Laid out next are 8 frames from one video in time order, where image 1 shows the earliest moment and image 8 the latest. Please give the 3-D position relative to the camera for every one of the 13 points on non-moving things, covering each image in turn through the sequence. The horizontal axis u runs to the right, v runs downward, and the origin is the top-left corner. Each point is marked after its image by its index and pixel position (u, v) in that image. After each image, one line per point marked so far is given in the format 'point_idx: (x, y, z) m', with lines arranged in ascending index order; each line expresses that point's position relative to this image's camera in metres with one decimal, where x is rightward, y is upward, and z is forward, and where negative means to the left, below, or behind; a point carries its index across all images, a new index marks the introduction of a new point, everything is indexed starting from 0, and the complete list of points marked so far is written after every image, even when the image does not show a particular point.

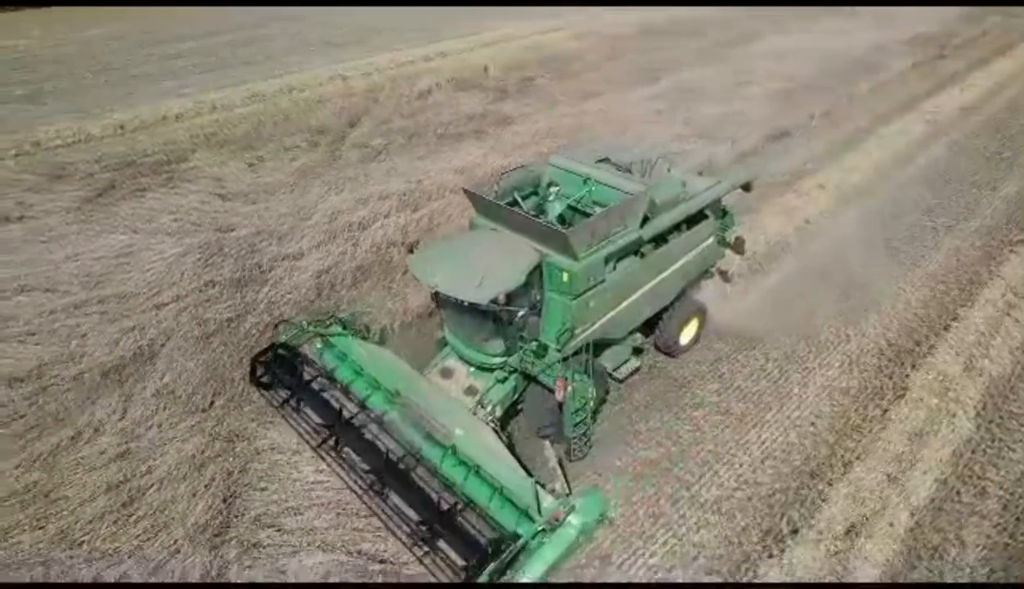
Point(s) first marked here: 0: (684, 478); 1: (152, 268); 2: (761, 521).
0: (+1.9, -2.0, +7.6) m
1: (-5.7, +0.4, +11.0) m
2: (+2.5, -2.3, +7.0) m
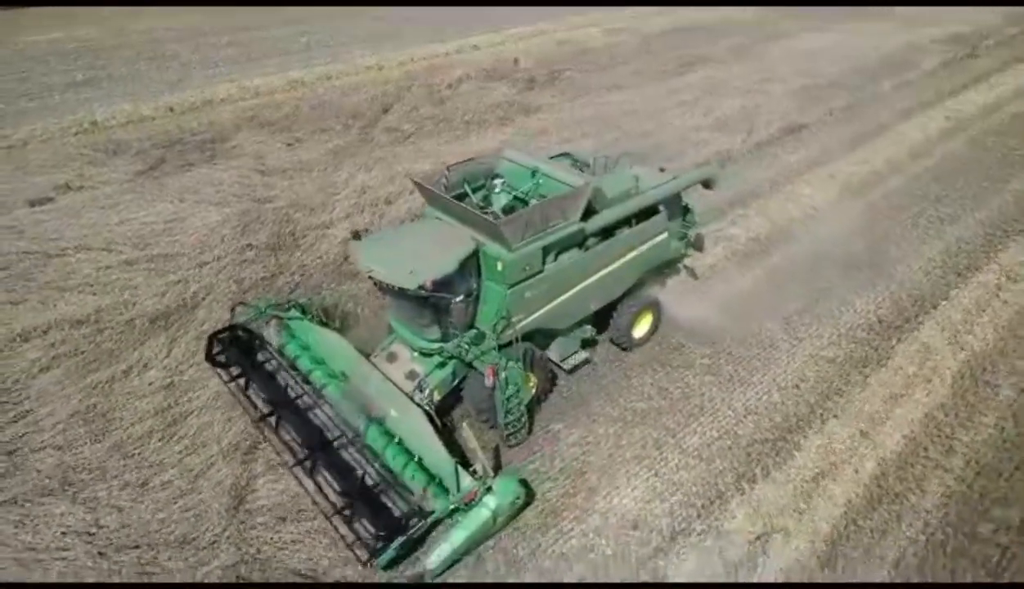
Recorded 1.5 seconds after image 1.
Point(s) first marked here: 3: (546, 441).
0: (+1.9, -1.6, +8.3) m
1: (-5.4, +1.1, +12.0) m
2: (+2.5, -1.9, +7.7) m
3: (+0.4, -1.6, +8.0) m
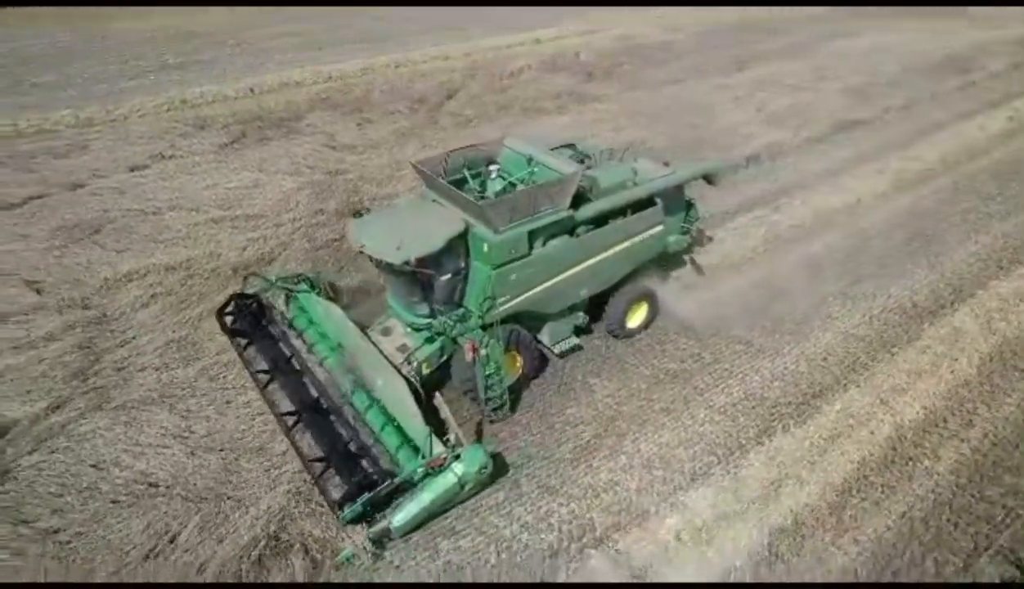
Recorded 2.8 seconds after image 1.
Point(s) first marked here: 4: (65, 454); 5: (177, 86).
0: (+2.4, -1.2, +8.9) m
1: (-4.5, +1.8, +13.1) m
2: (+2.9, -1.5, +8.3) m
3: (+0.9, -1.2, +8.8) m
4: (-4.7, -1.7, +7.3) m
5: (-9.3, +5.8, +19.5) m
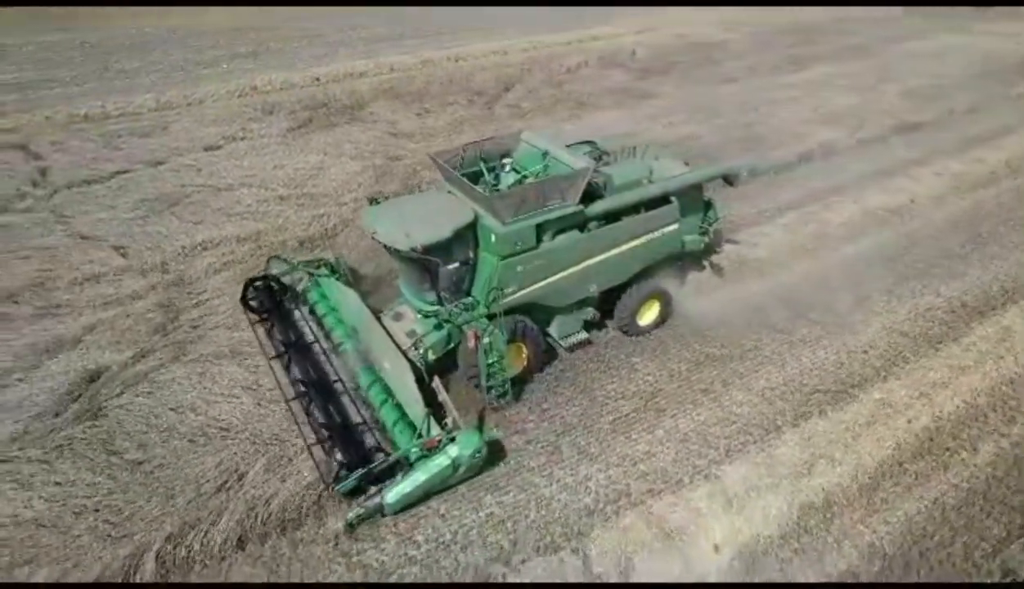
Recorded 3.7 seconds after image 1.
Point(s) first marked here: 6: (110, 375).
0: (+3.0, -1.0, +9.2) m
1: (-3.5, +2.3, +13.8) m
2: (+3.5, -1.4, +8.5) m
3: (+1.5, -0.9, +9.1) m
4: (-4.2, -1.2, +8.1) m
5: (-7.7, +6.4, +20.5) m
6: (-4.8, -1.0, +8.4) m
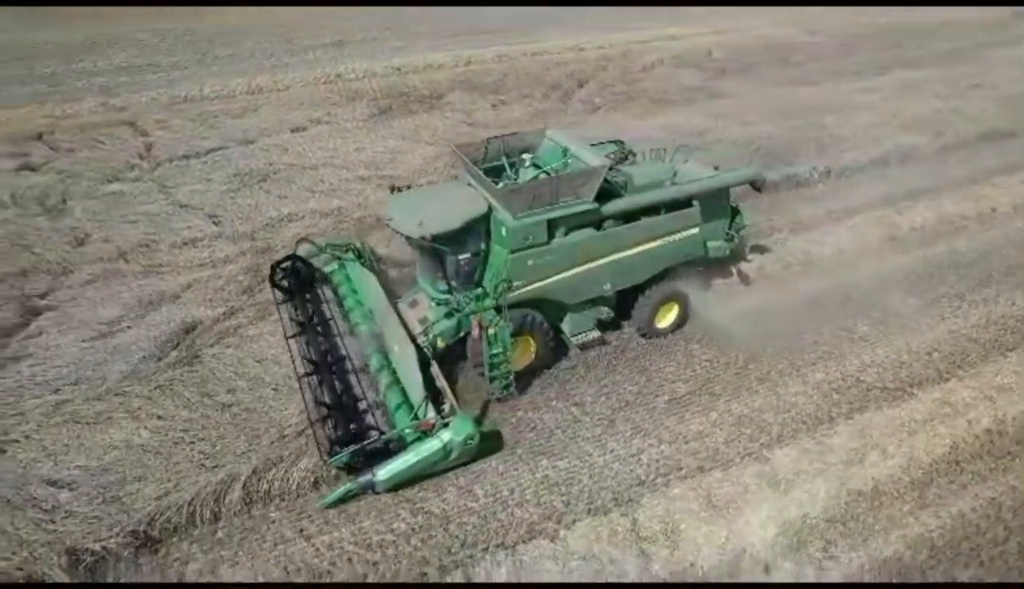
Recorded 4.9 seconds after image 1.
0: (+3.8, -0.9, +9.3) m
1: (-2.1, +2.7, +14.5) m
2: (+4.2, -1.3, +8.6) m
3: (+2.3, -0.8, +9.4) m
4: (-3.5, -0.7, +8.8) m
5: (-5.4, +7.1, +21.4) m
6: (-4.0, -0.4, +9.1) m
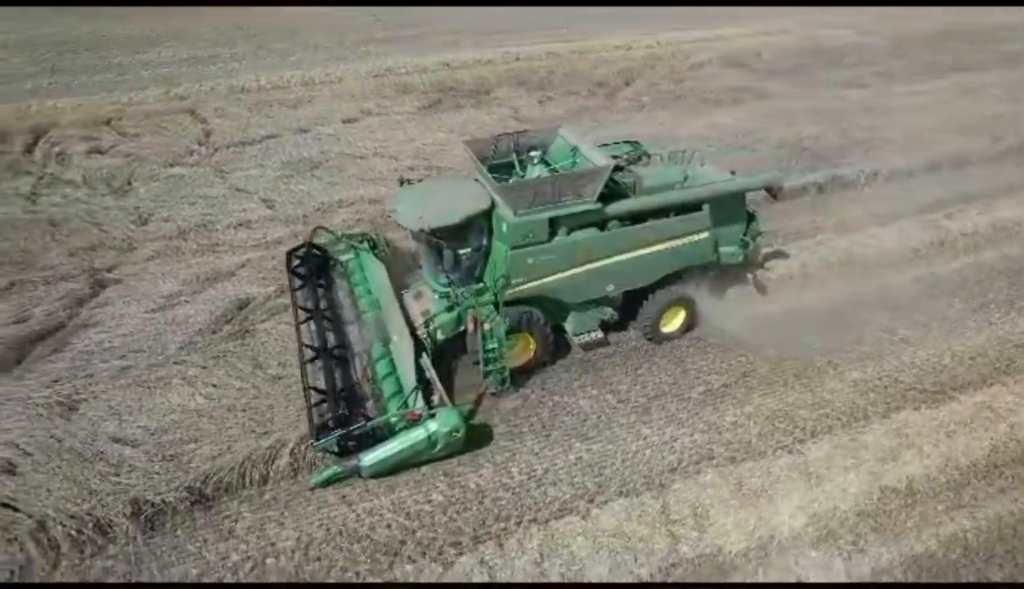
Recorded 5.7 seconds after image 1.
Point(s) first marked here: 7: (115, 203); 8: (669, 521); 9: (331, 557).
0: (+4.3, -0.9, +9.3) m
1: (-1.1, +2.9, +14.8) m
2: (+4.6, -1.3, +8.6) m
3: (+2.8, -0.7, +9.5) m
4: (-3.0, -0.4, +9.2) m
5: (-3.9, +7.4, +21.9) m
6: (-3.5, -0.1, +9.6) m
7: (-7.0, +1.6, +12.4) m
8: (+1.6, -2.2, +6.9) m
9: (-1.7, -2.4, +6.5) m
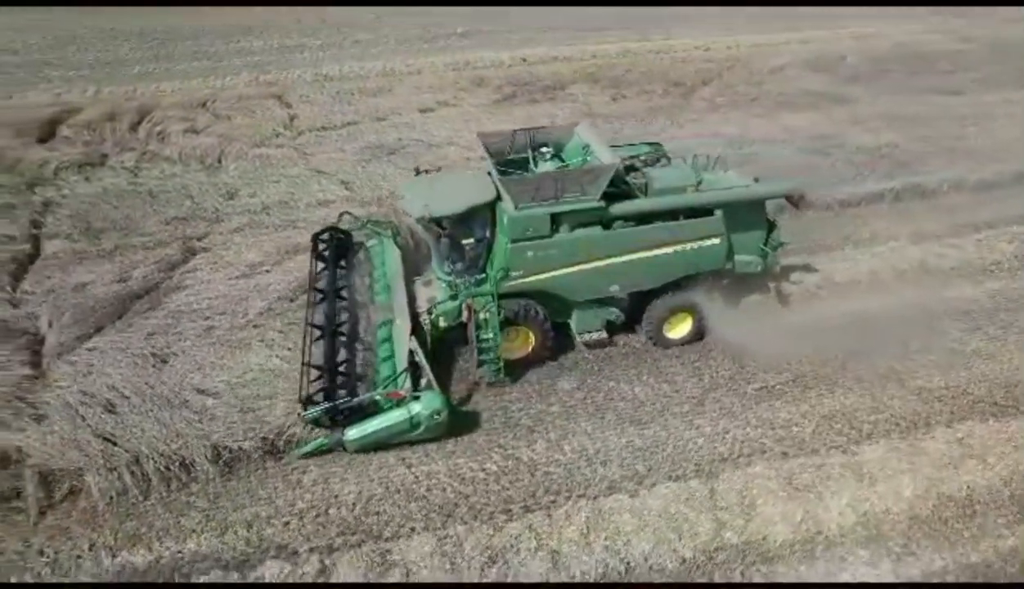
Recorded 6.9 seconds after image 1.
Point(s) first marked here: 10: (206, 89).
0: (+5.0, -1.0, +9.1) m
1: (+0.4, +3.2, +15.1) m
2: (+5.3, -1.4, +8.4) m
3: (+3.6, -0.7, +9.4) m
4: (-2.1, -0.1, +9.7) m
5: (-1.5, +7.8, +22.4) m
6: (-2.6, +0.2, +10.1) m
7: (-5.8, +2.2, +13.2) m
8: (+2.1, -2.2, +7.0) m
9: (-1.2, -2.1, +6.9) m
10: (-7.8, +5.2, +17.7) m
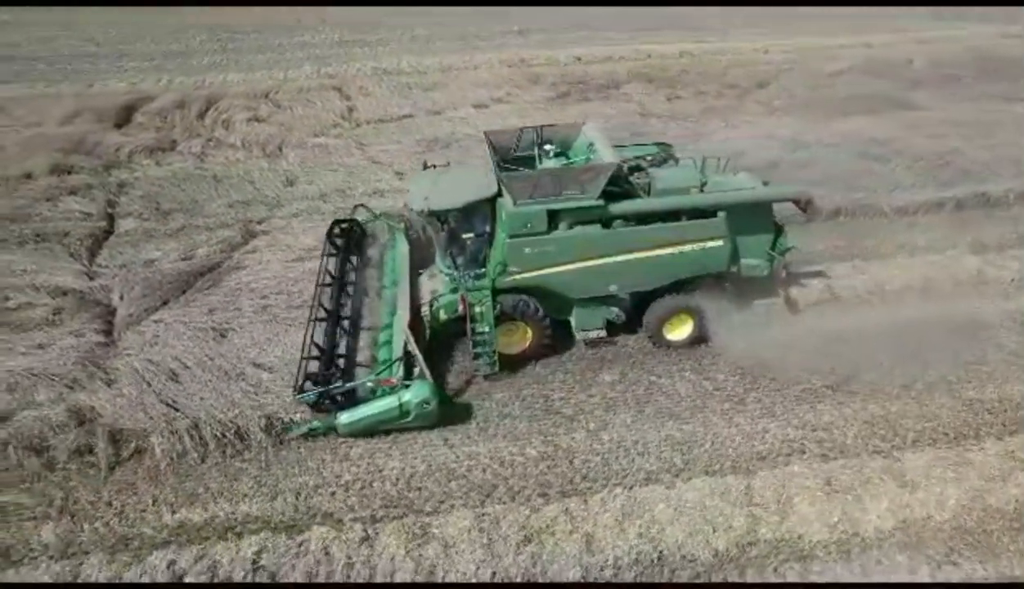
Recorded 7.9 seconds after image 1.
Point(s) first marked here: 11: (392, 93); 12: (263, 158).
0: (+5.6, -1.1, +9.0) m
1: (+1.5, +3.2, +15.2) m
2: (+5.8, -1.5, +8.2) m
3: (+4.2, -0.7, +9.4) m
4: (-1.5, +0.1, +10.0) m
5: (+0.3, +8.0, +22.6) m
6: (-1.9, +0.4, +10.4) m
7: (-4.8, +2.5, +13.7) m
8: (+2.4, -2.1, +7.1) m
9: (-0.8, -2.0, +7.1) m
10: (-6.4, +5.7, +18.4) m
11: (-3.1, +5.2, +18.0) m
12: (-5.0, +2.7, +14.0) m
